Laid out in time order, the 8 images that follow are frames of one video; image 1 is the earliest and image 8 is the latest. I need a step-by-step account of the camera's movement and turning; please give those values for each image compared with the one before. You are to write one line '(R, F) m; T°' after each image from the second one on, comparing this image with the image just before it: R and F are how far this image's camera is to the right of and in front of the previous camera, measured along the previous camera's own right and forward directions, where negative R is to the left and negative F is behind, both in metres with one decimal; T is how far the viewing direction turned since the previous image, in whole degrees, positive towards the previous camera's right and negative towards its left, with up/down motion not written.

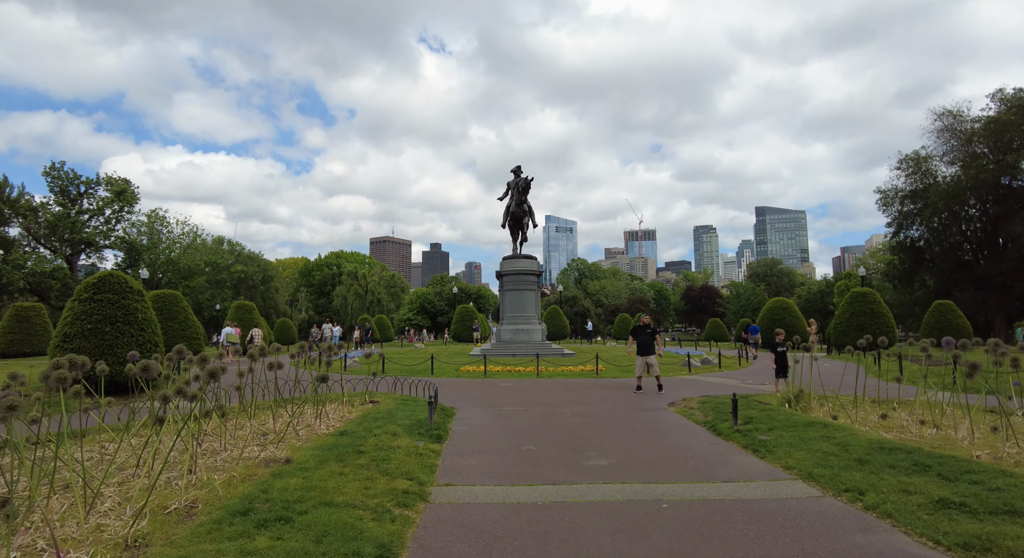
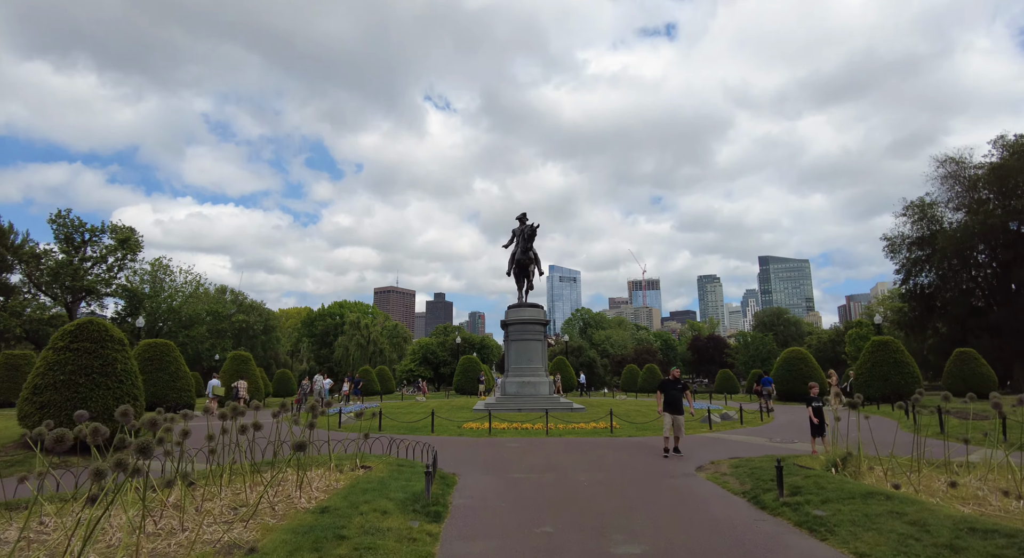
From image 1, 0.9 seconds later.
(-0.1, +1.0) m; 0°
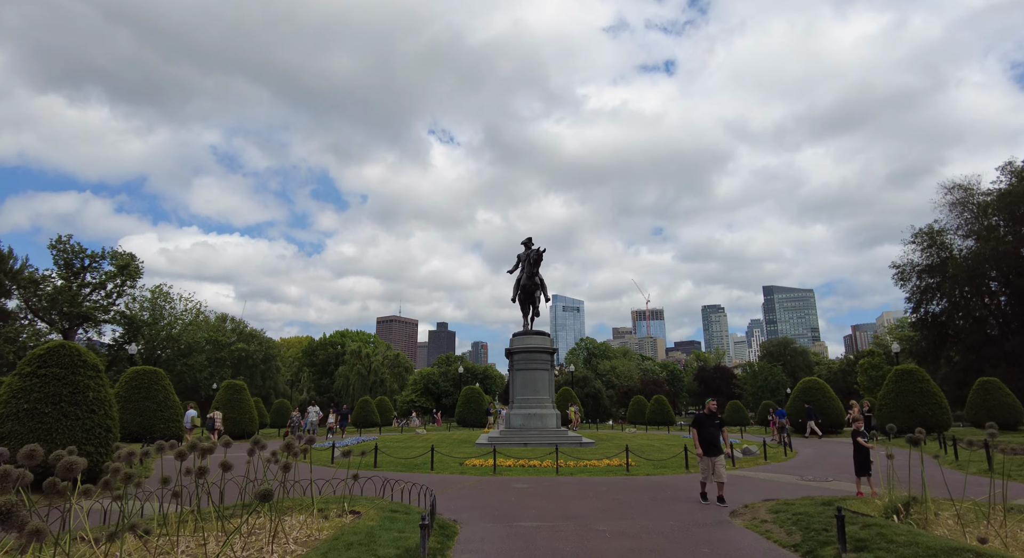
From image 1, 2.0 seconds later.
(-0.1, +1.0) m; 0°
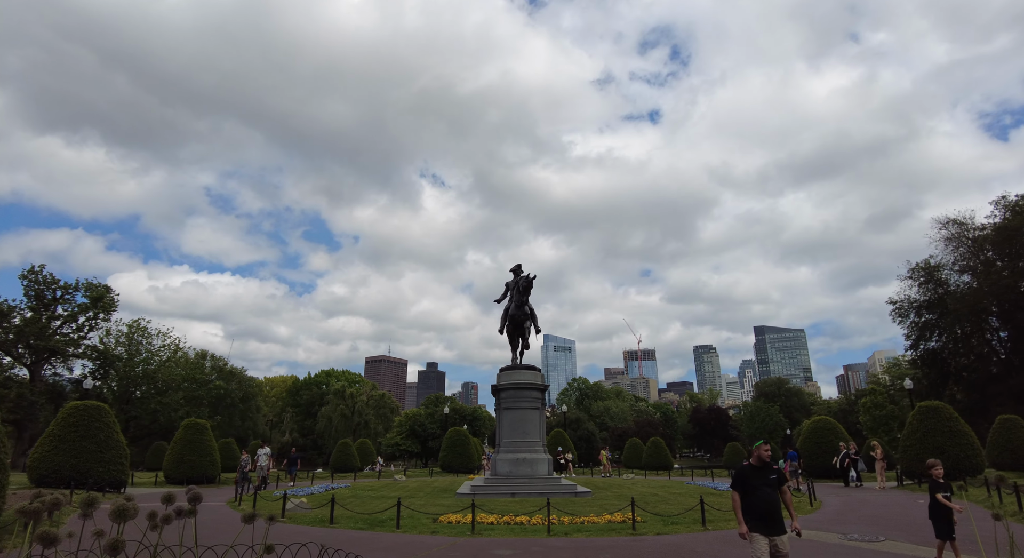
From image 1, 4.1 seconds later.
(+0.2, +2.1) m; +1°
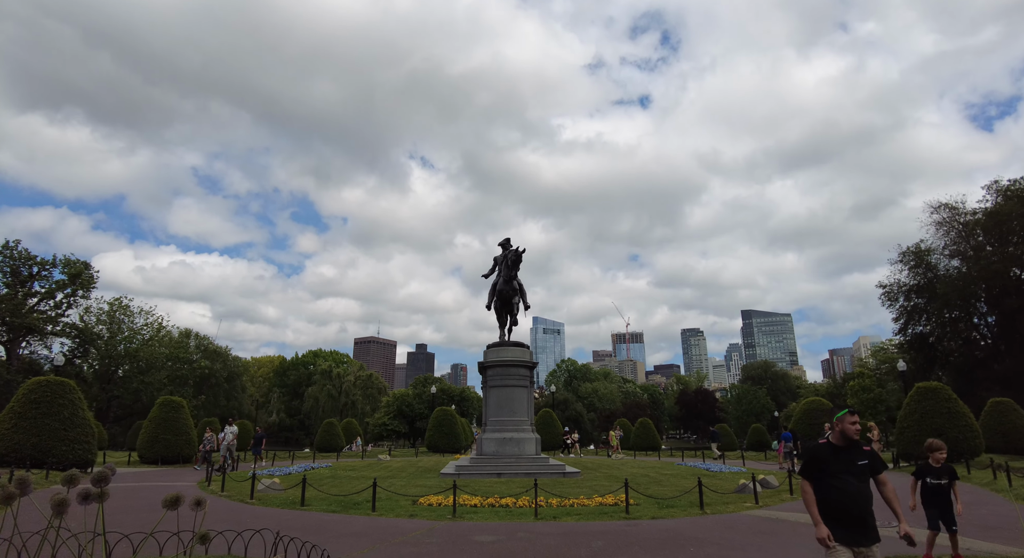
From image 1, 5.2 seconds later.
(+0.1, +1.0) m; +1°
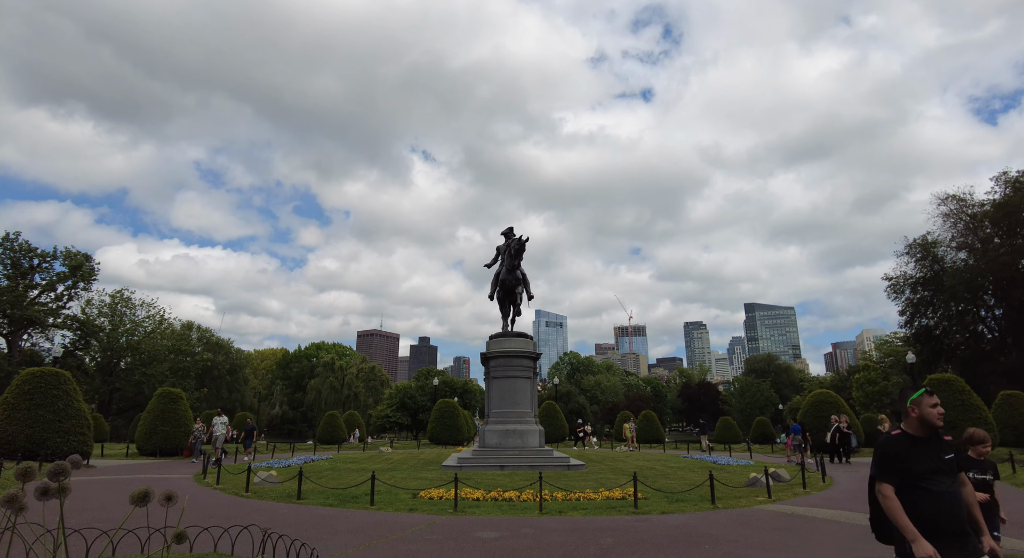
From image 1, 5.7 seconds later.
(0.0, +0.5) m; 0°
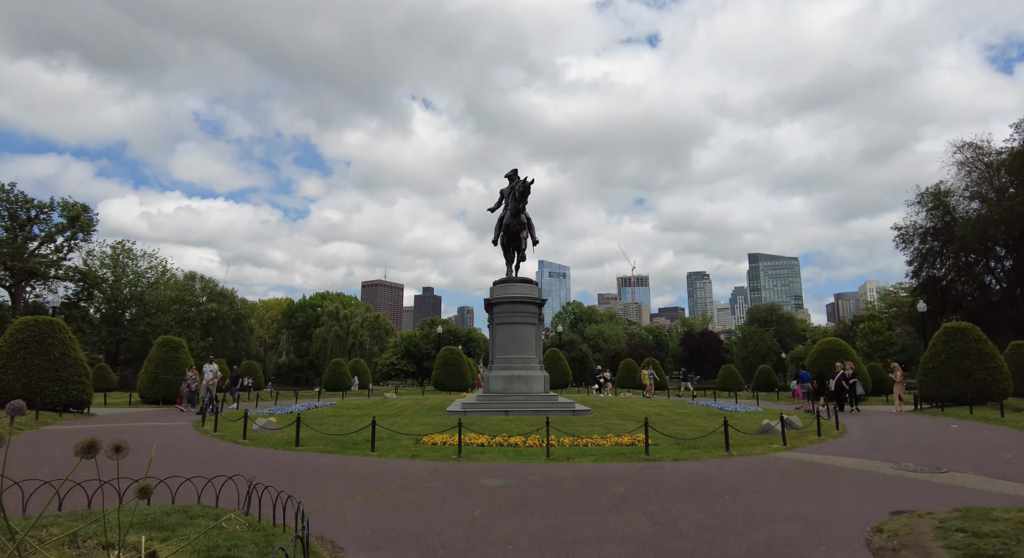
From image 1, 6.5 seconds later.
(0.0, +0.7) m; 0°
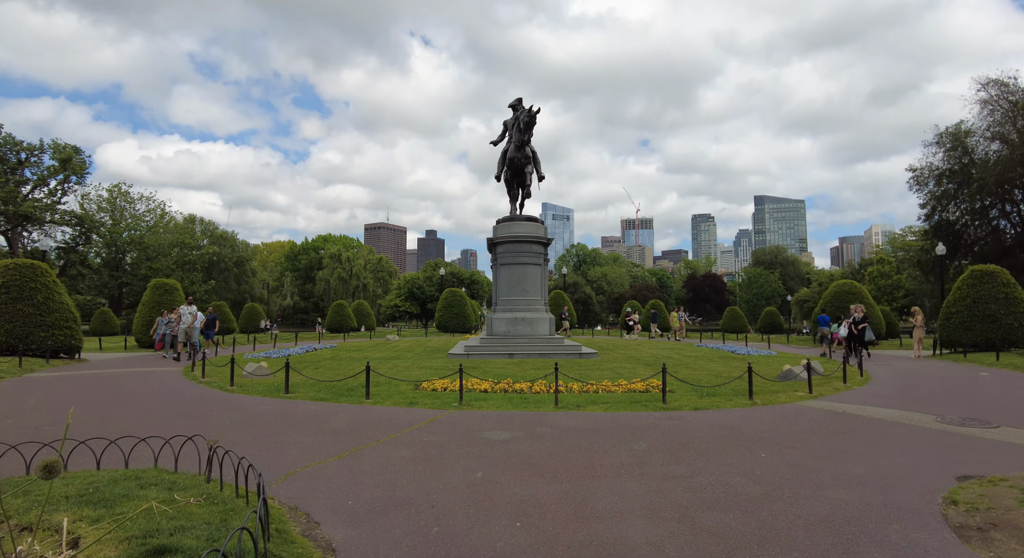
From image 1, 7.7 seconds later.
(0.0, +1.0) m; 0°
